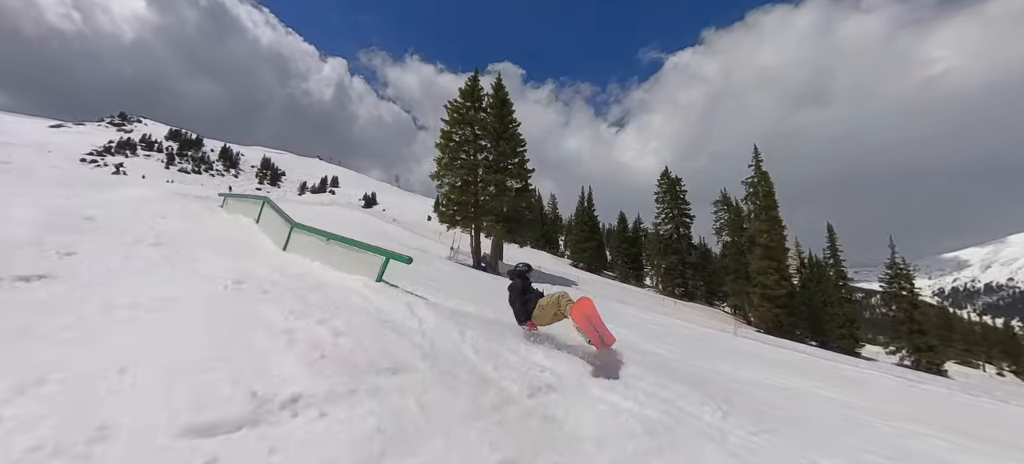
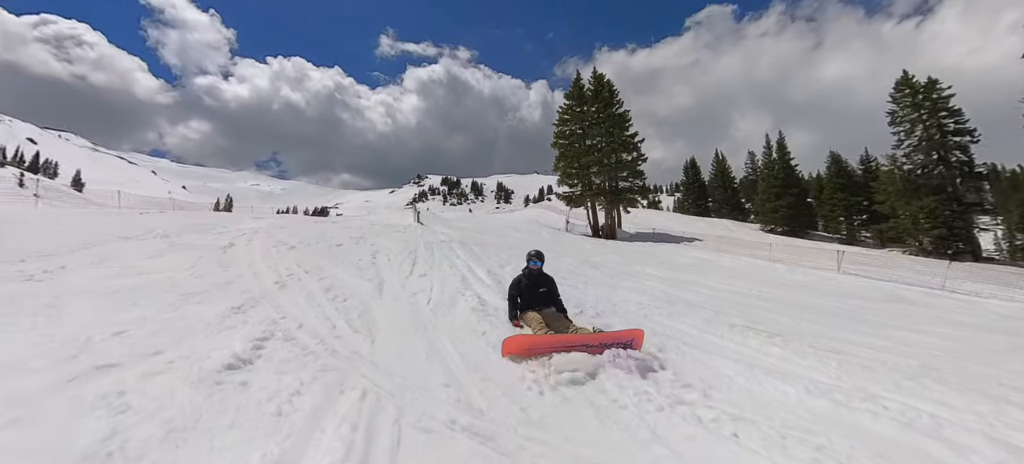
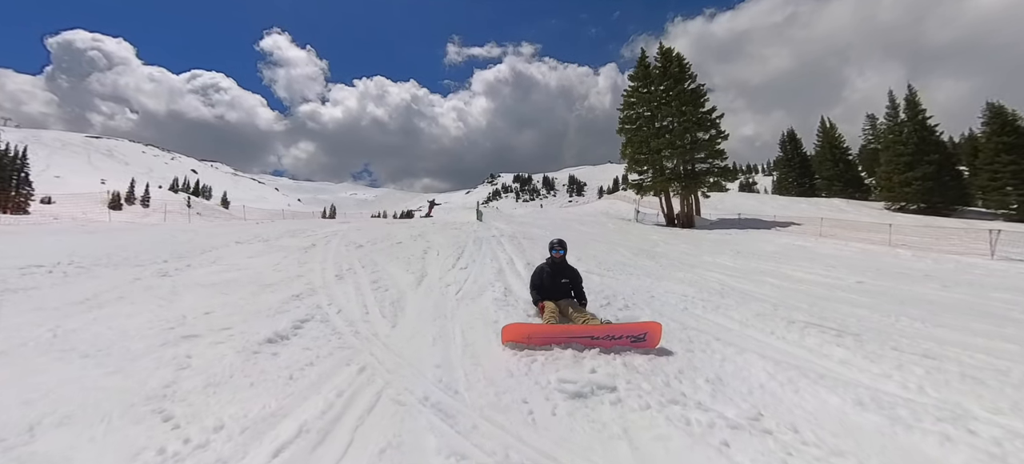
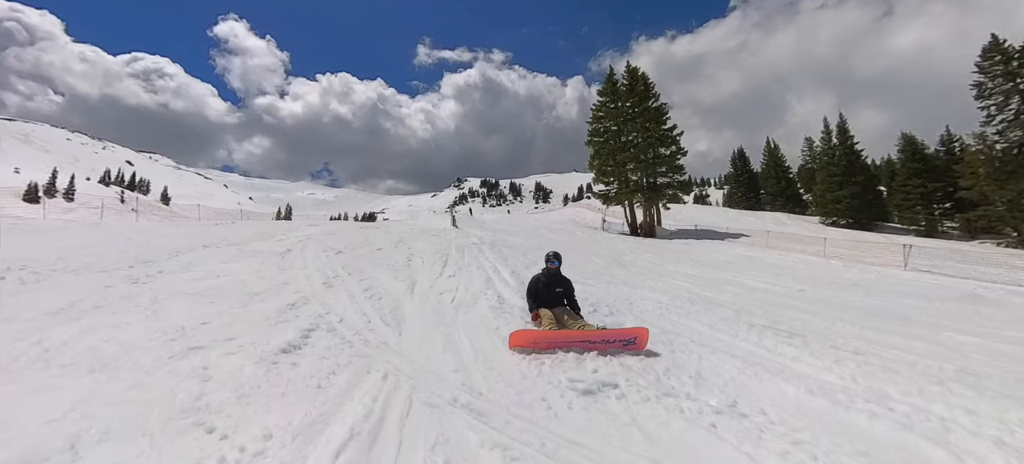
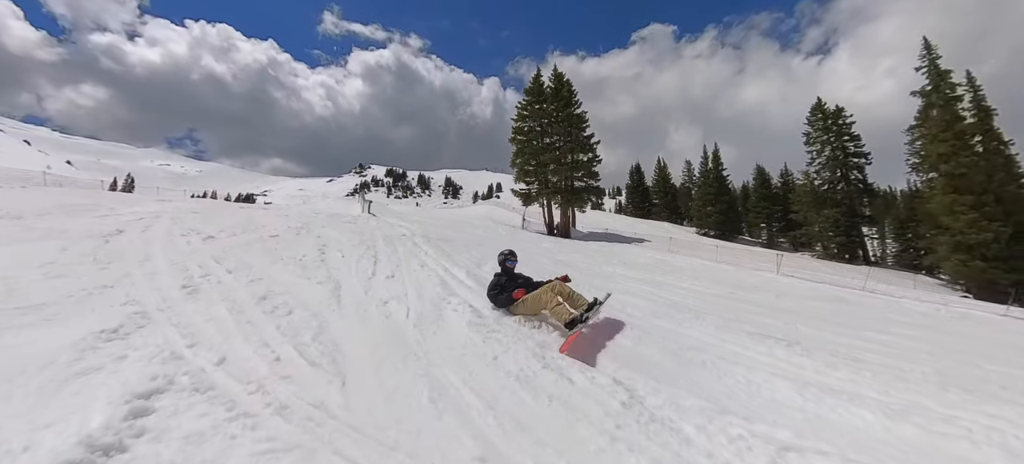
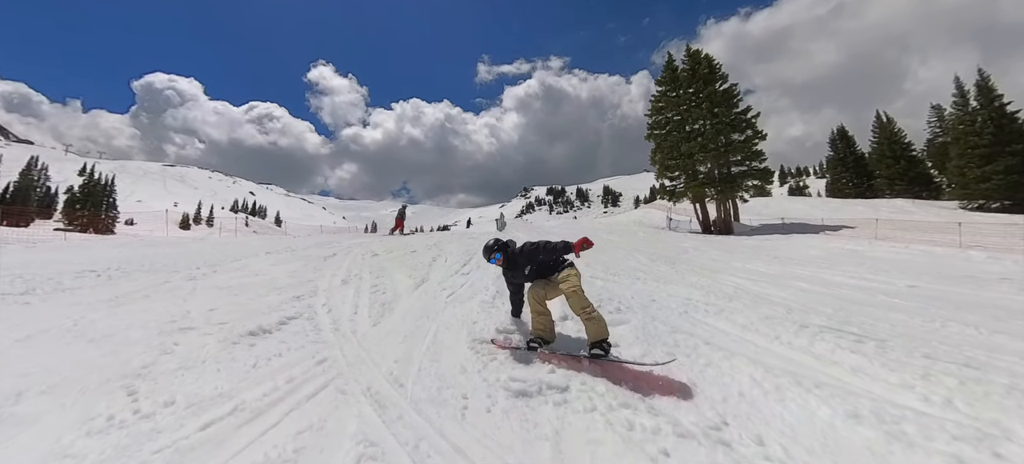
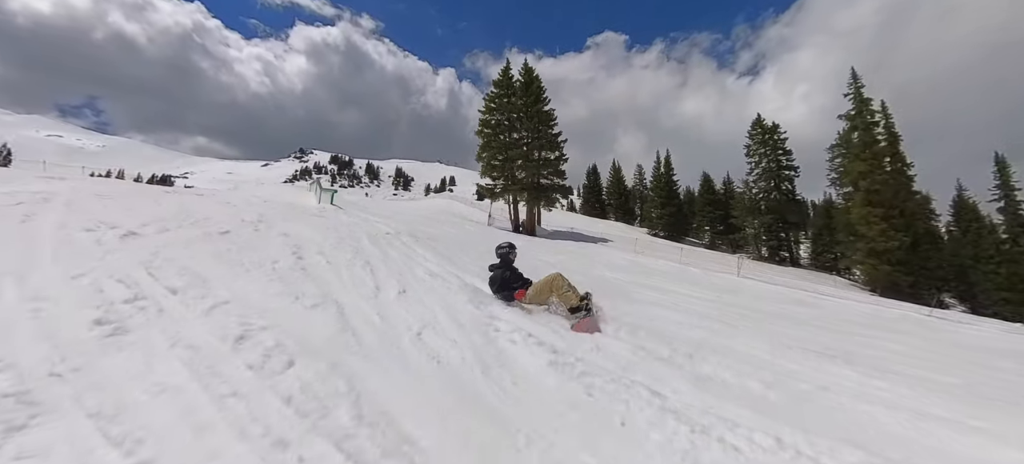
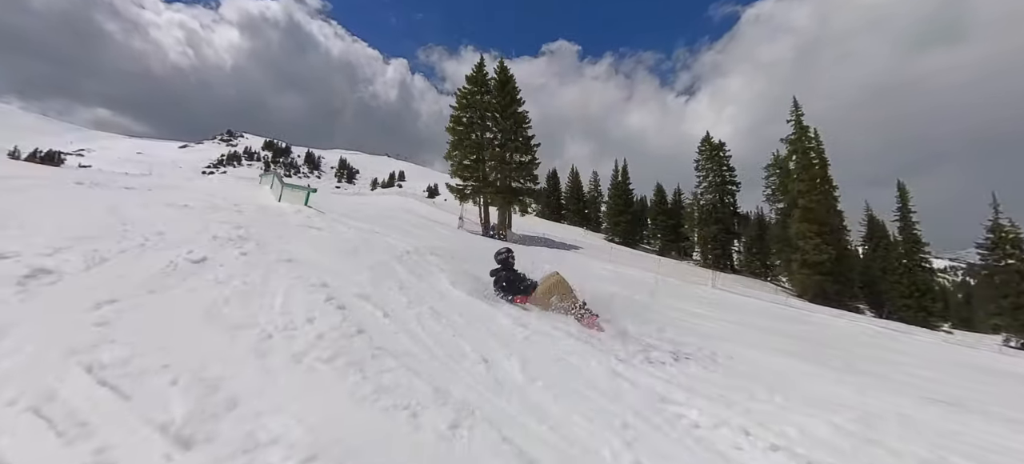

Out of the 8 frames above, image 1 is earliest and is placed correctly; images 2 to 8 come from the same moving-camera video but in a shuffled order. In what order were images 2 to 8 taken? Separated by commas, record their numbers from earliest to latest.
8, 7, 5, 2, 4, 3, 6
